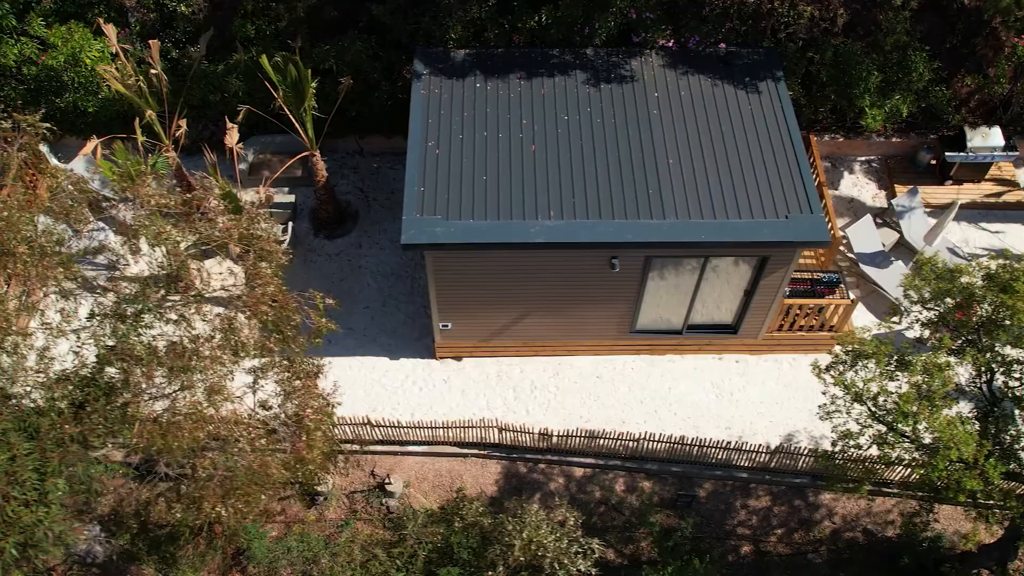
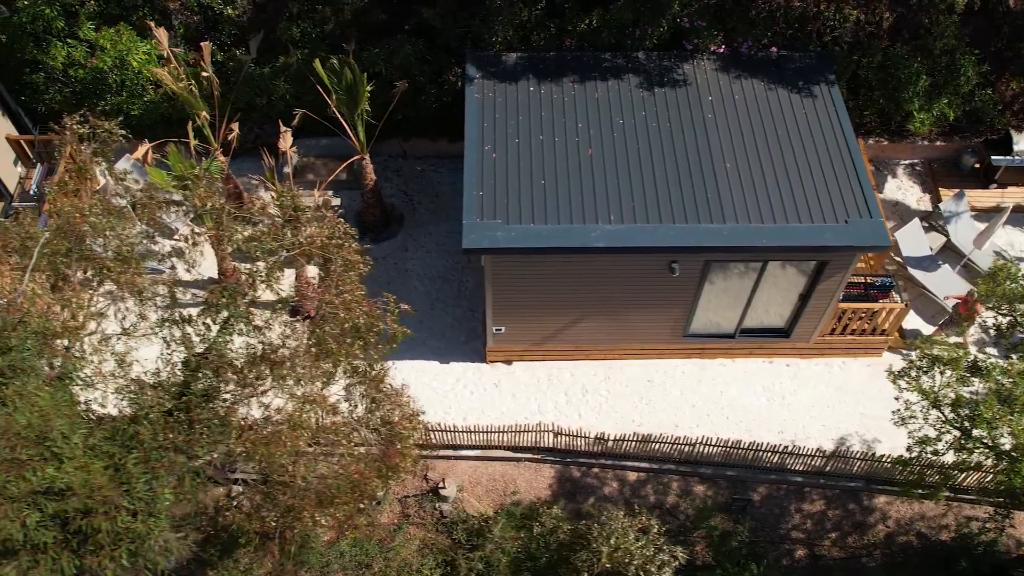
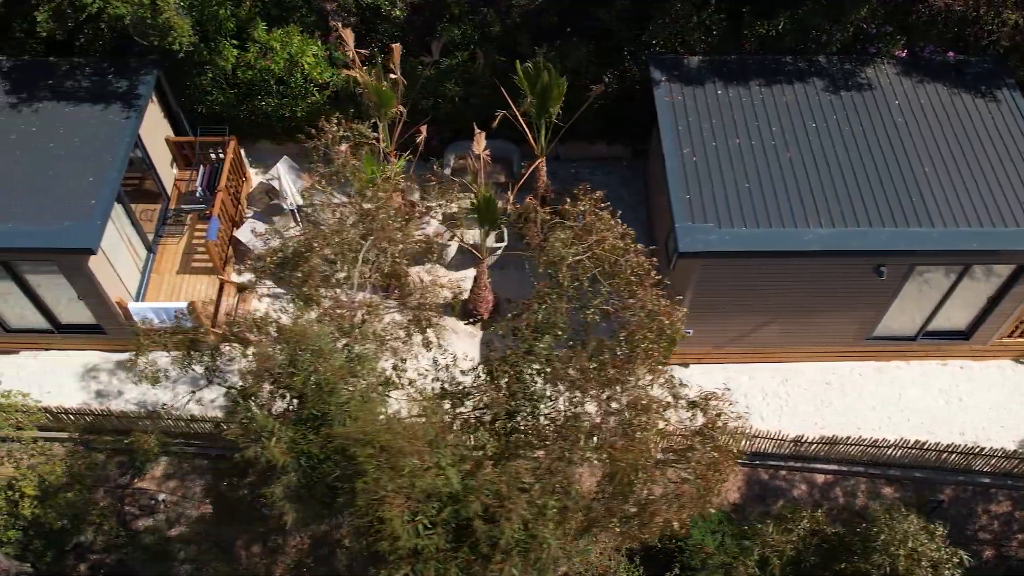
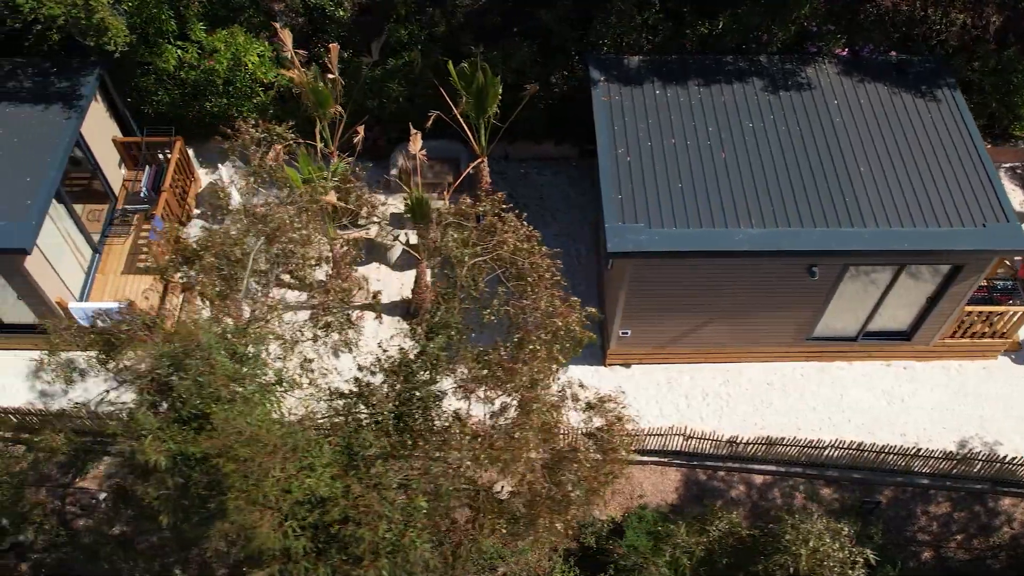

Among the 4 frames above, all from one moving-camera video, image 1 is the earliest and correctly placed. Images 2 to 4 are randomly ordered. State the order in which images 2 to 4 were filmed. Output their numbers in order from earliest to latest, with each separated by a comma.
2, 4, 3
